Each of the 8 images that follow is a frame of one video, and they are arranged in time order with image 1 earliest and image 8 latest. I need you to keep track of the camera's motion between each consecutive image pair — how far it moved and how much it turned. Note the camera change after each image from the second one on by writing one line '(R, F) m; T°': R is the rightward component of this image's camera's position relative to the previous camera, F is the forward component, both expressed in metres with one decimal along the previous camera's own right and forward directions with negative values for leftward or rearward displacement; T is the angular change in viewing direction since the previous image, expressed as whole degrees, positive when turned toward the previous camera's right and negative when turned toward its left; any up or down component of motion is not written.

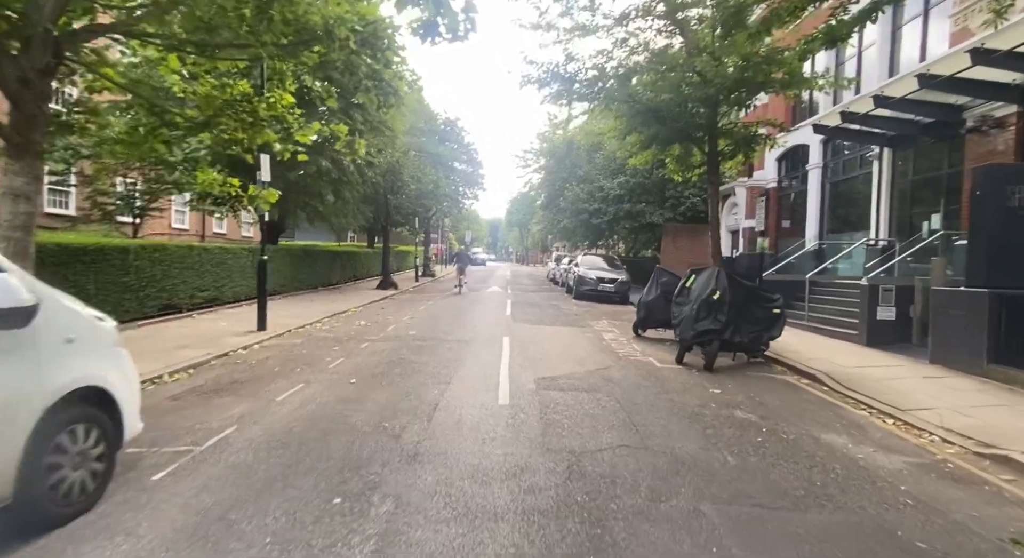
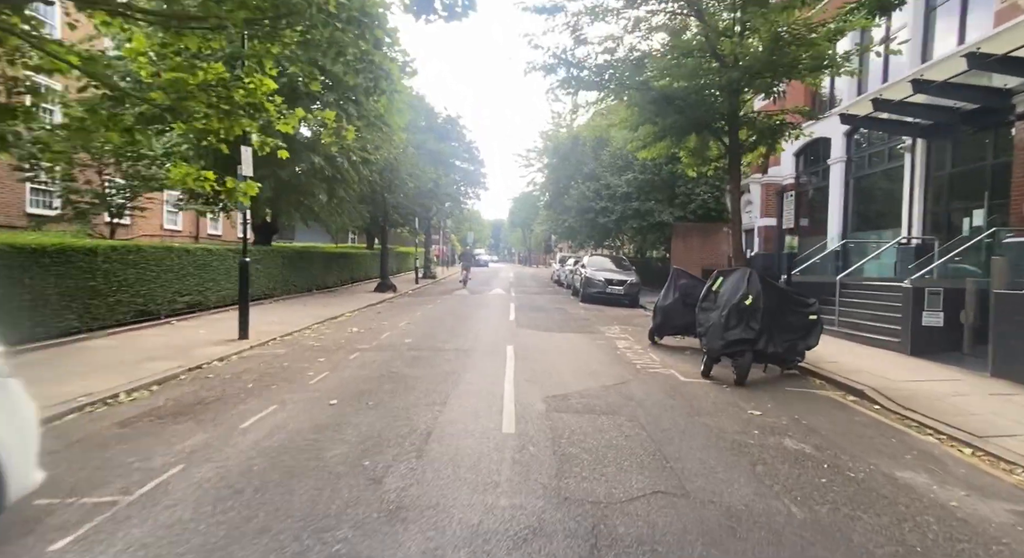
(0.0, +1.1) m; 0°
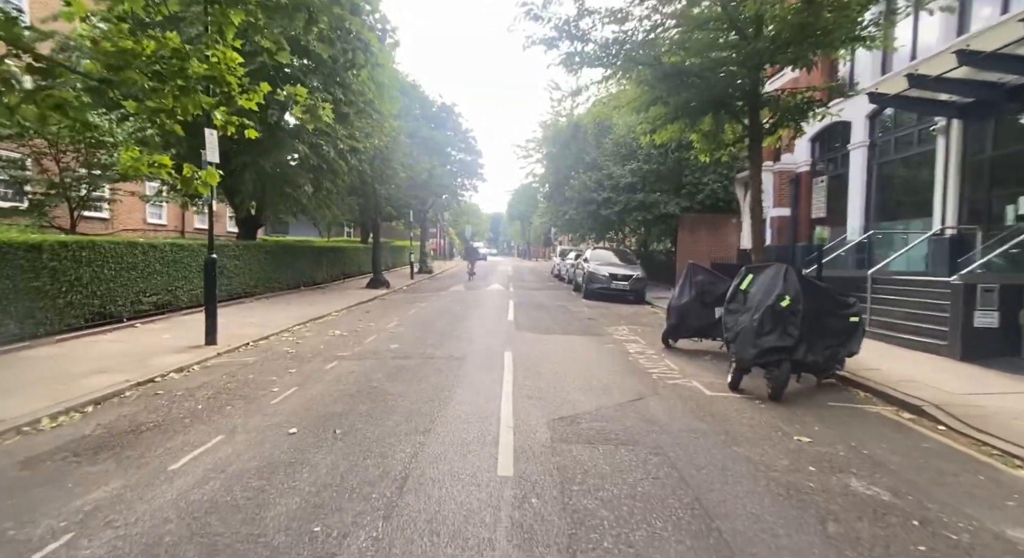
(0.0, +1.2) m; 0°
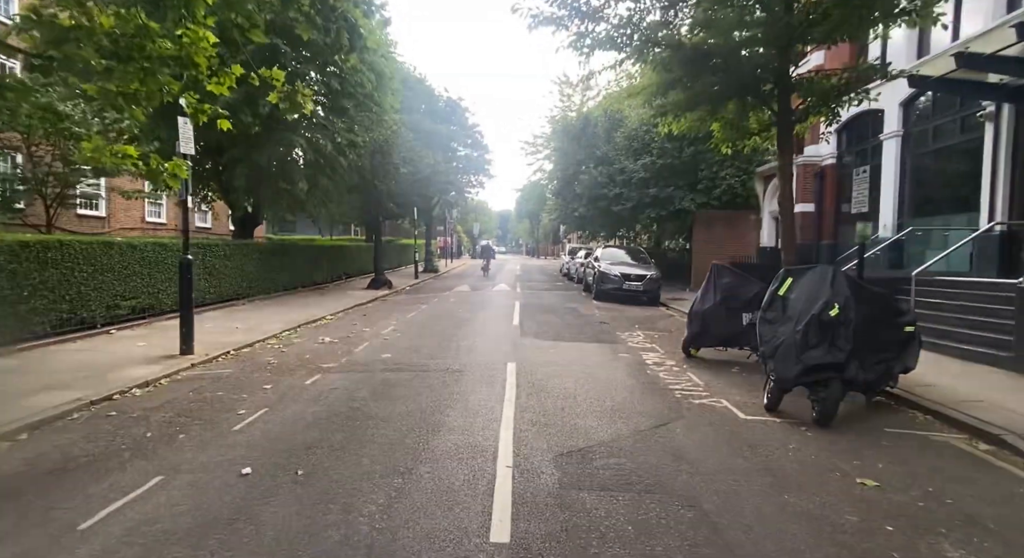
(+0.1, +1.0) m; -1°
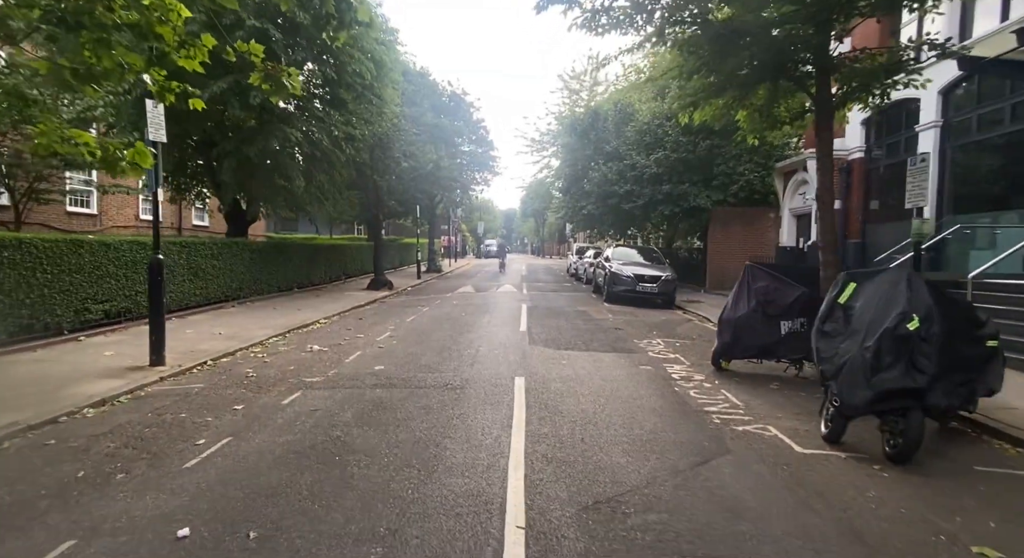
(-0.1, +1.0) m; 0°
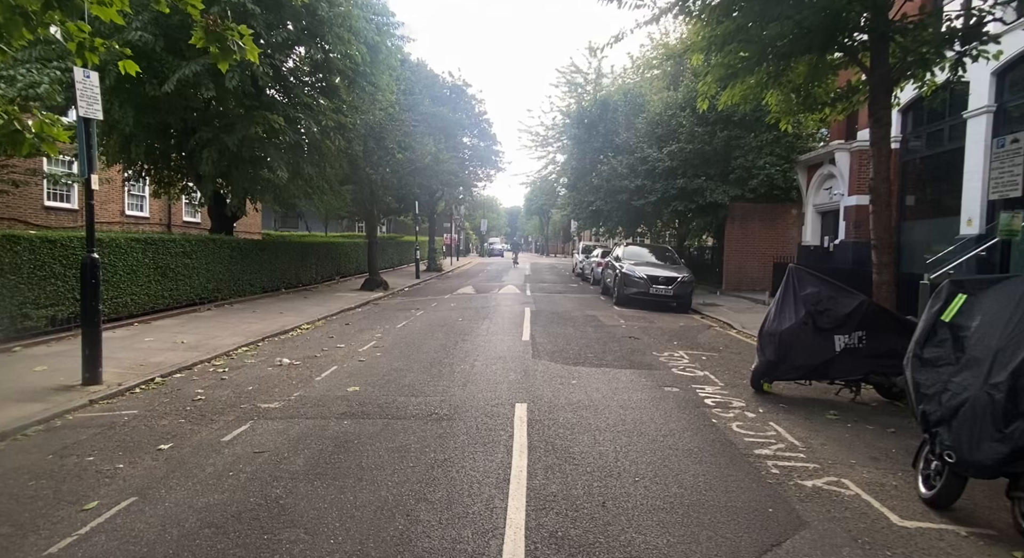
(0.0, +1.4) m; 0°
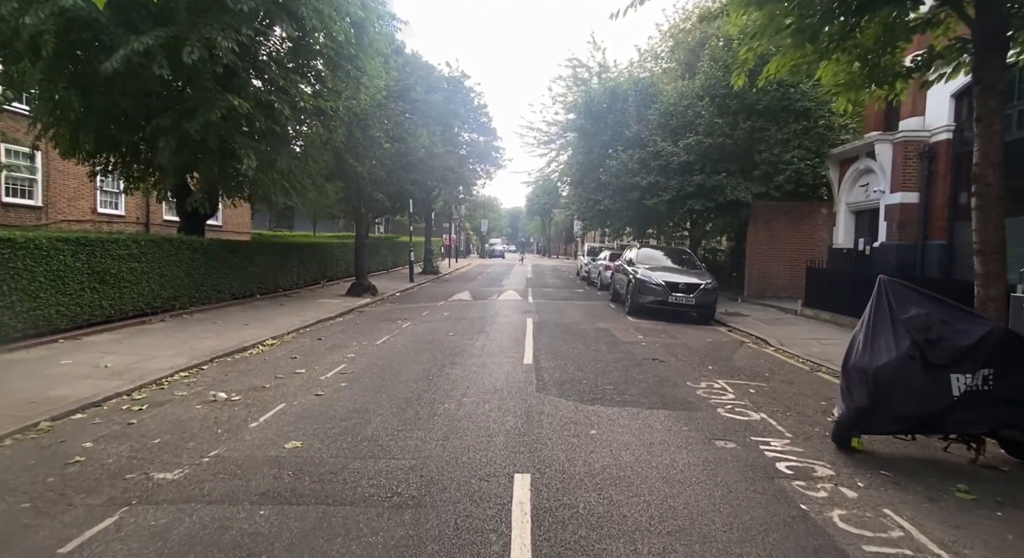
(0.0, +1.8) m; 0°
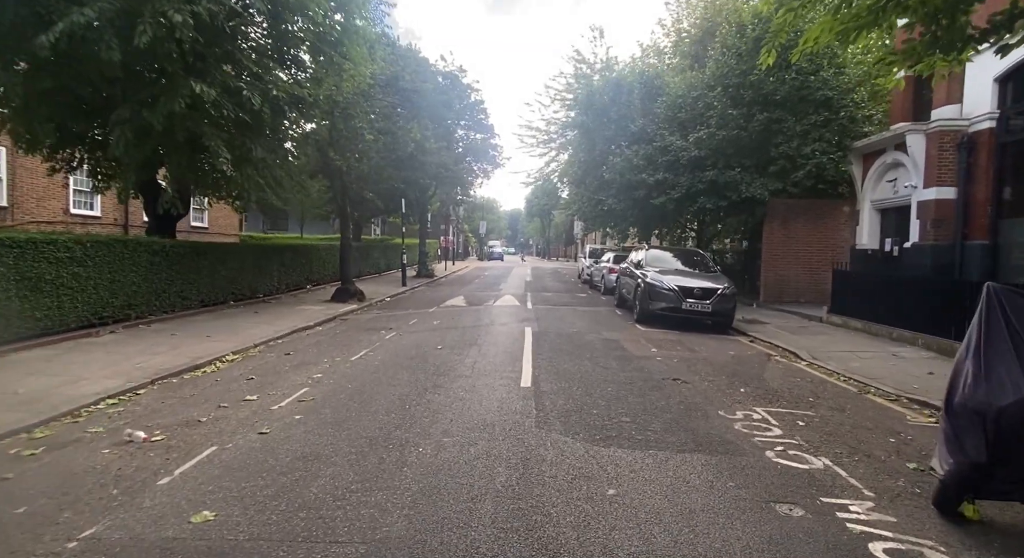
(+0.1, +1.4) m; 0°
